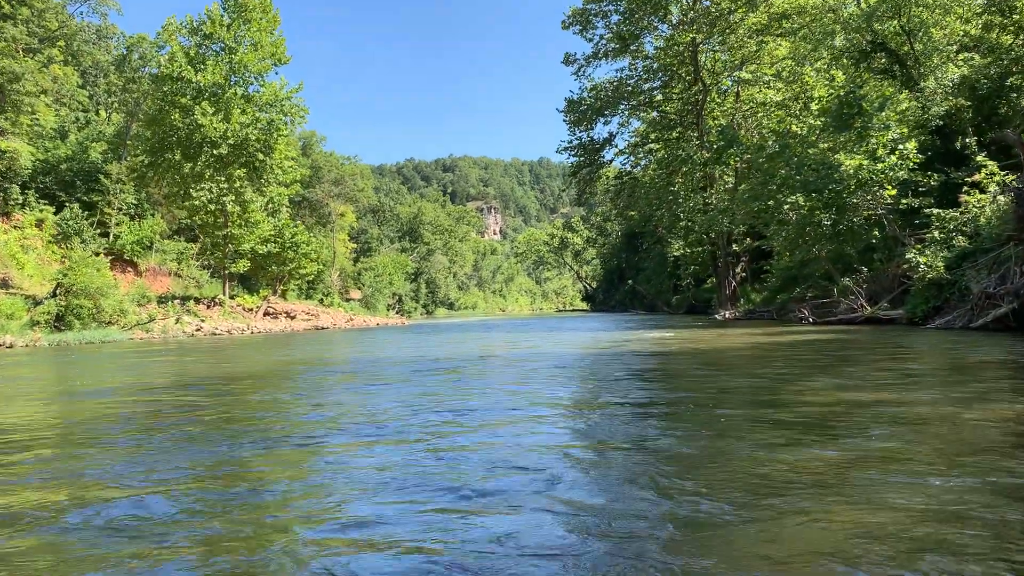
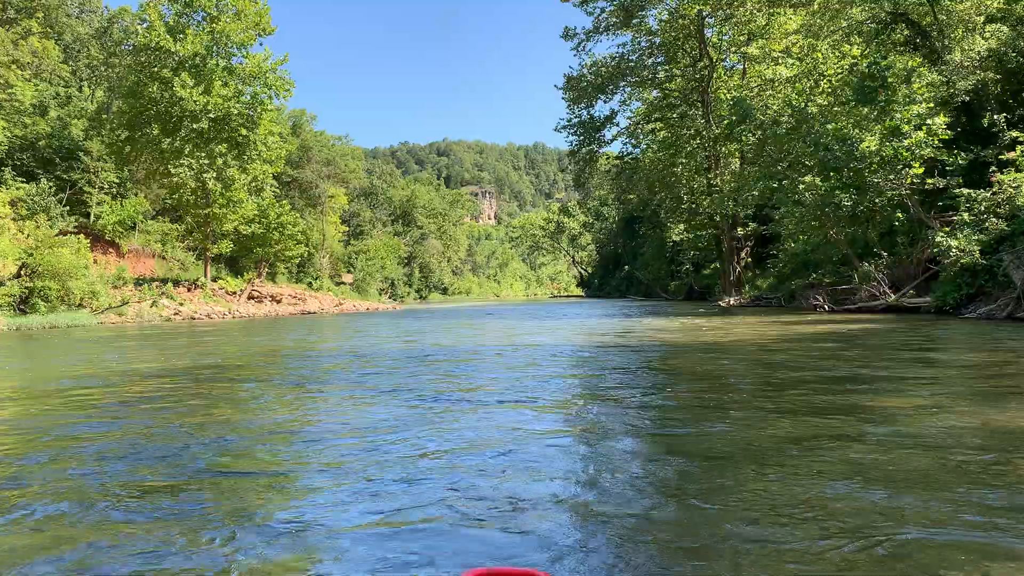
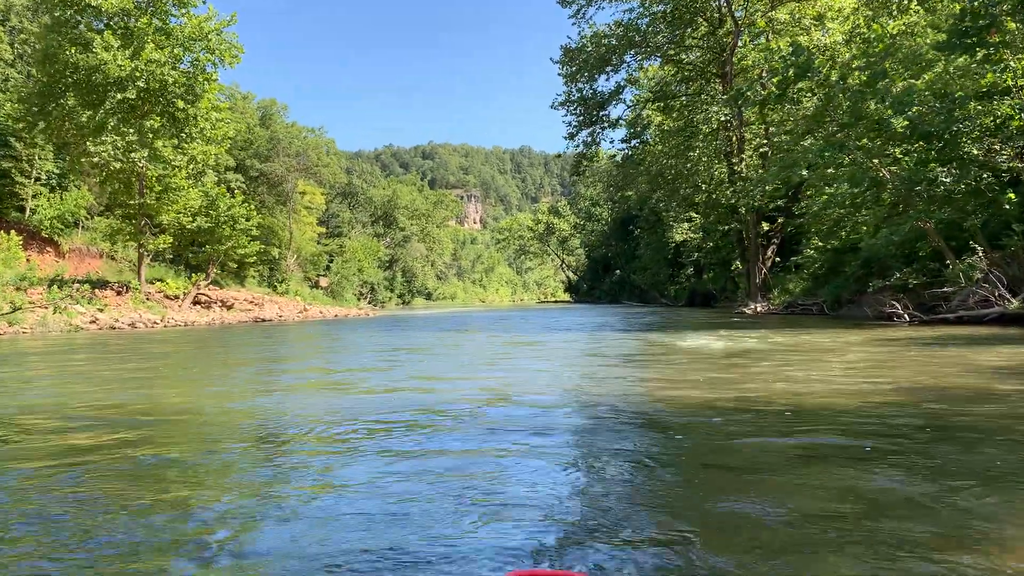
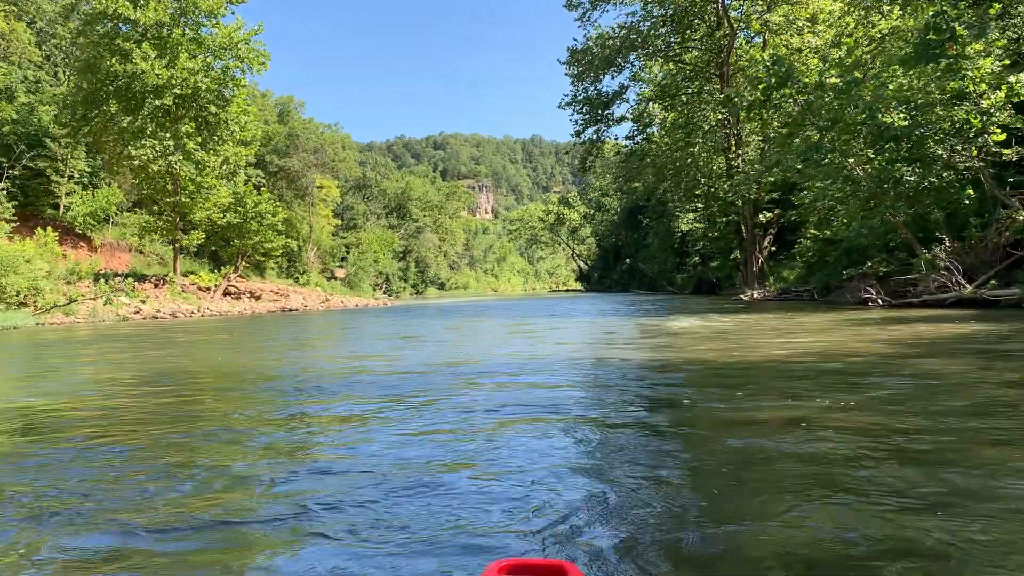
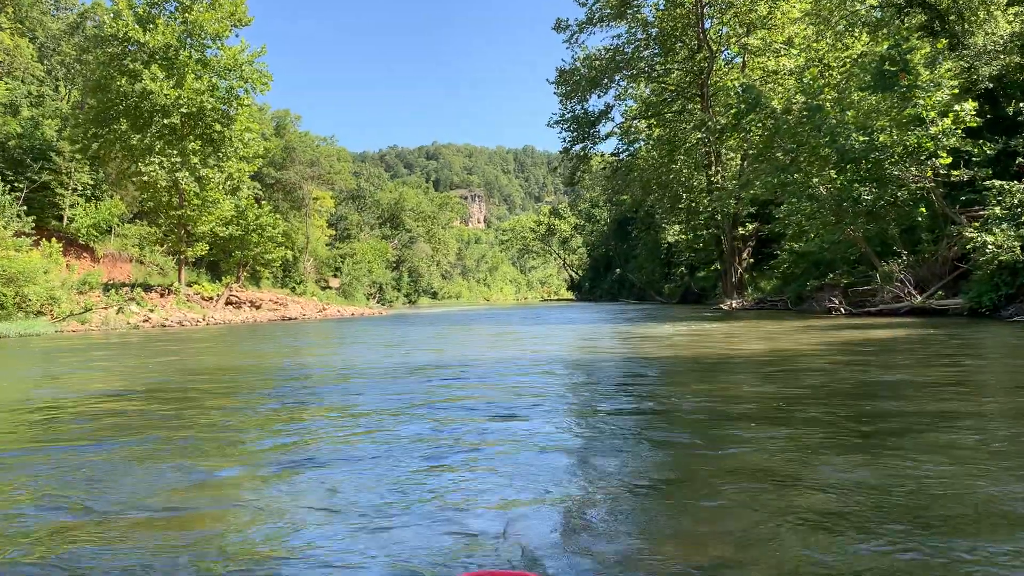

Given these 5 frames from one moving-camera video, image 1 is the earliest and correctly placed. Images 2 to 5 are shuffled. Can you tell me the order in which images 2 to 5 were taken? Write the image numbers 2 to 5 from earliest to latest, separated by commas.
2, 5, 4, 3
